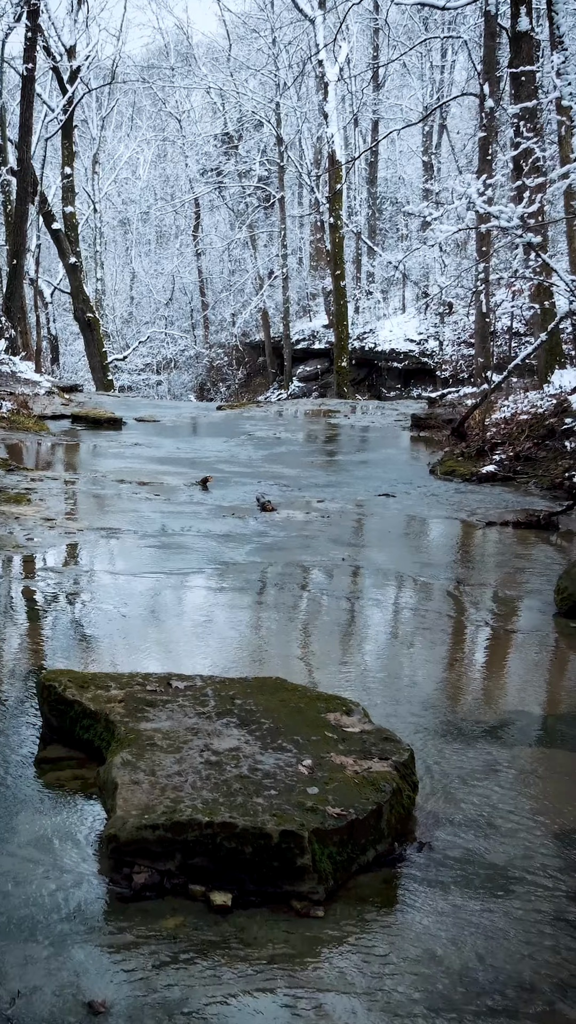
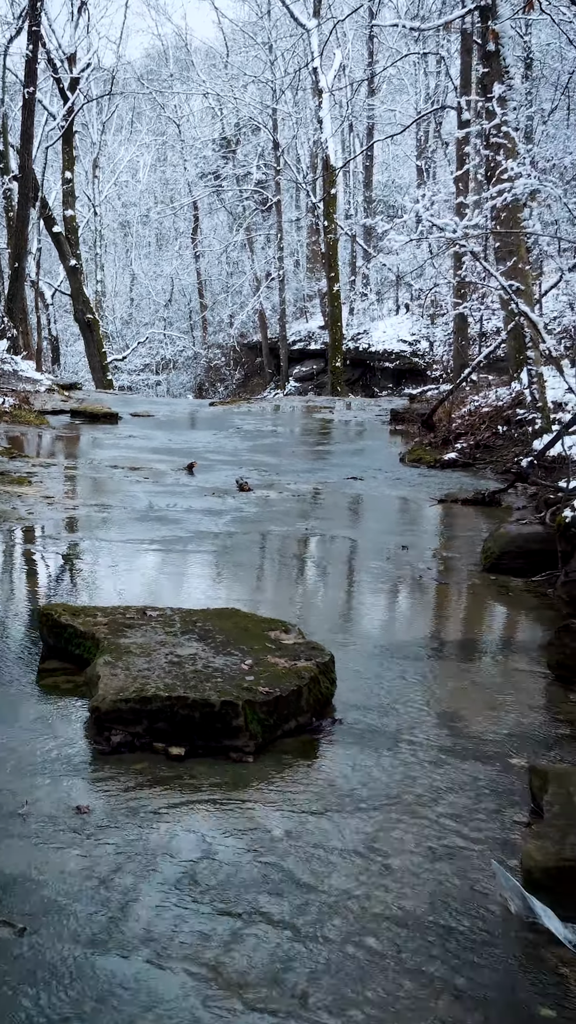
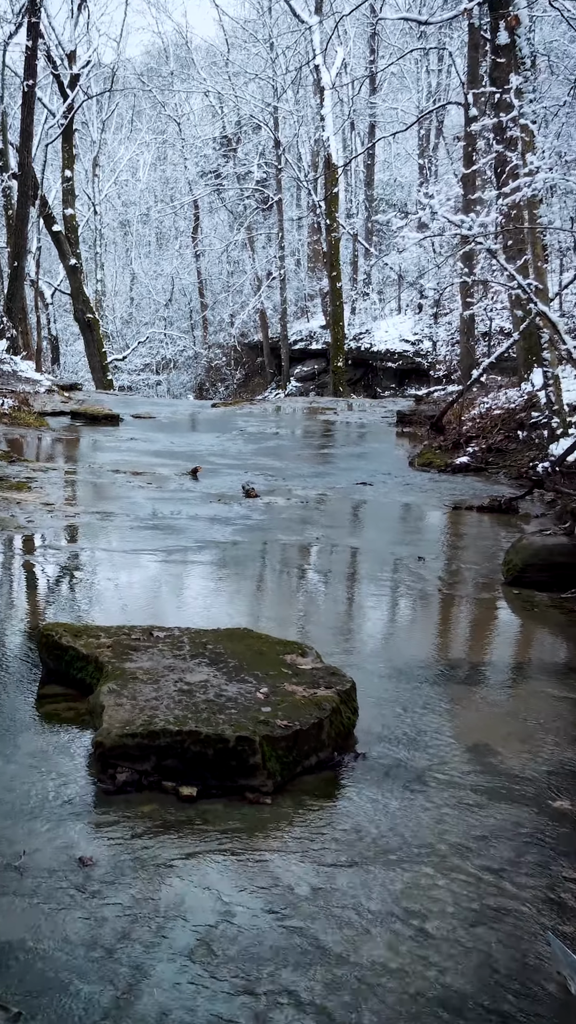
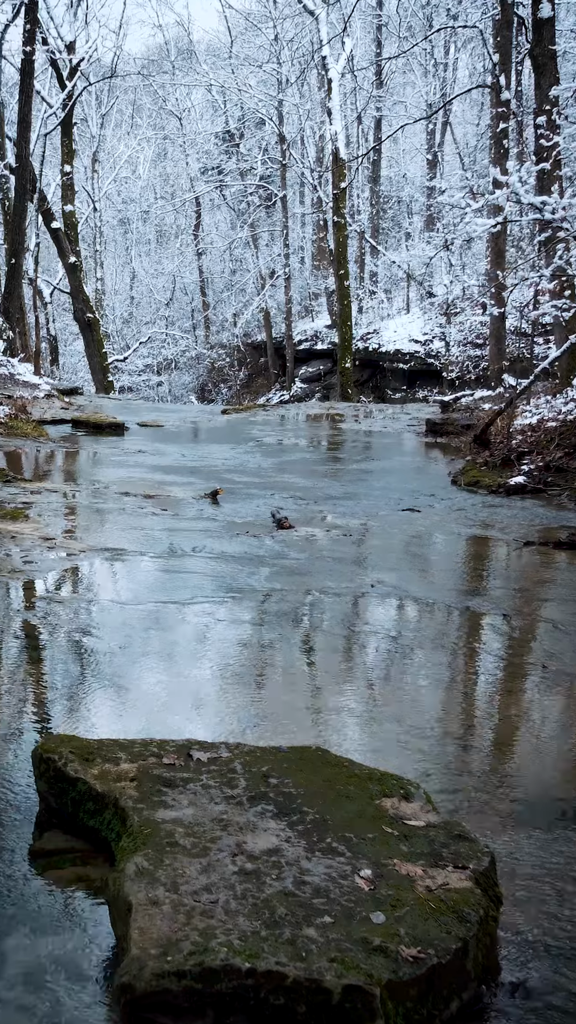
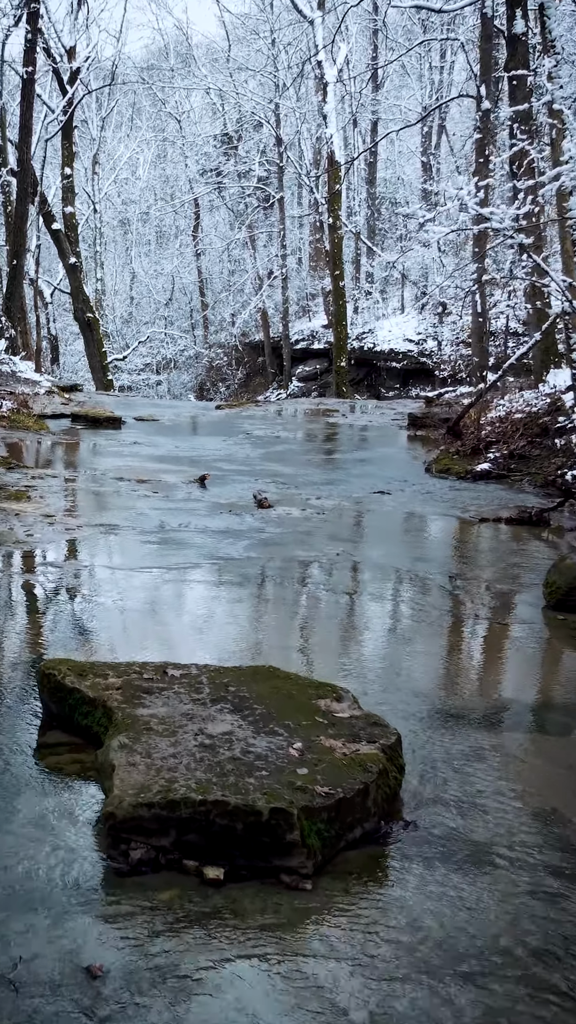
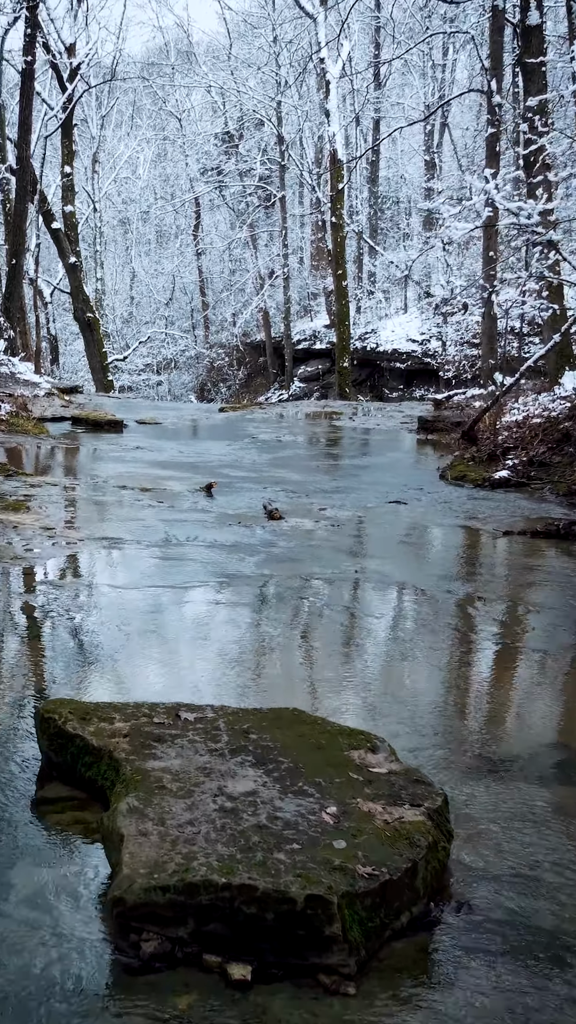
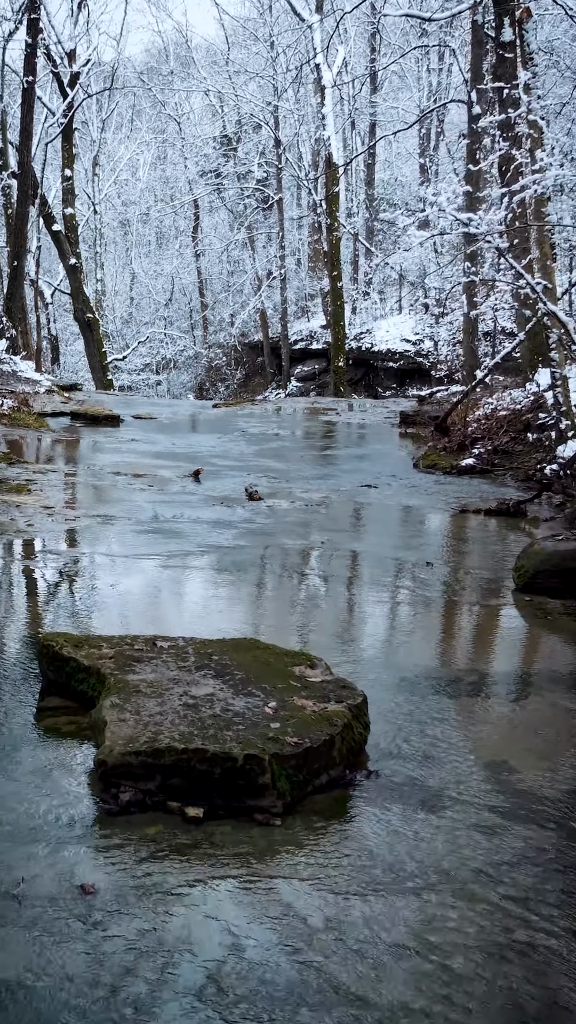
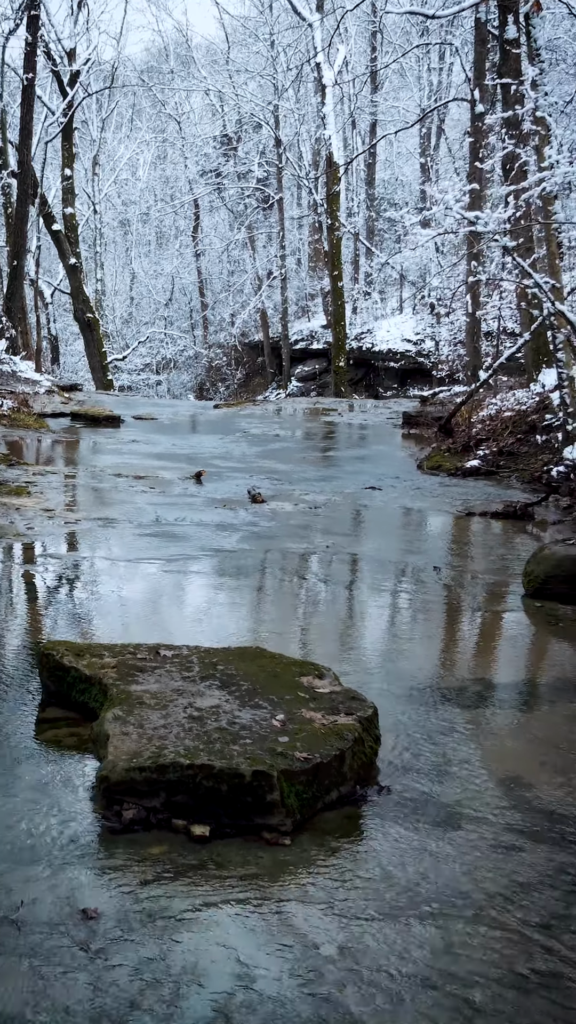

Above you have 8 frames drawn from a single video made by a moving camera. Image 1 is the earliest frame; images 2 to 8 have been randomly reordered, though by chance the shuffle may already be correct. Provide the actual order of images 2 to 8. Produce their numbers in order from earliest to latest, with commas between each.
8, 3, 2, 7, 5, 6, 4
